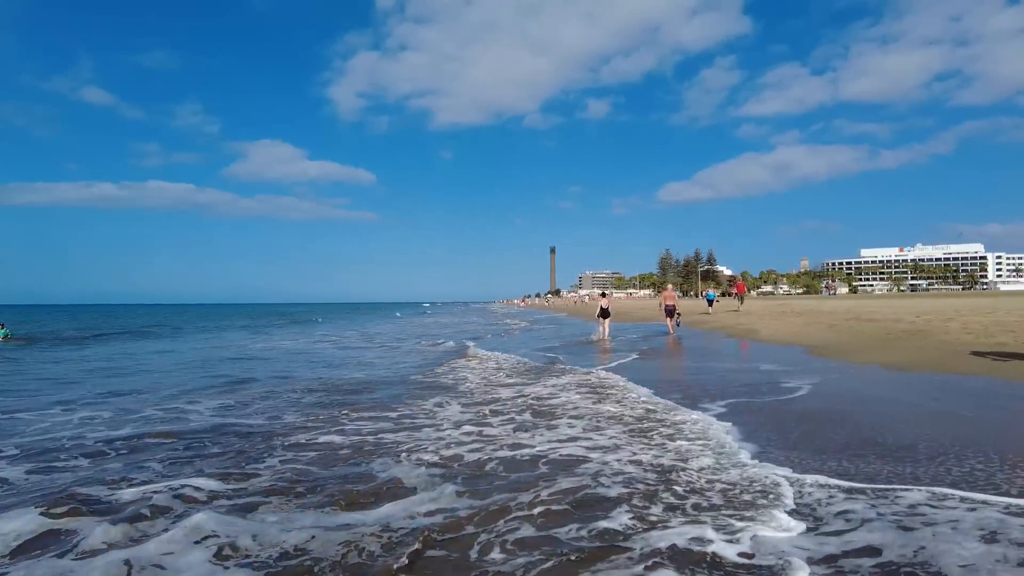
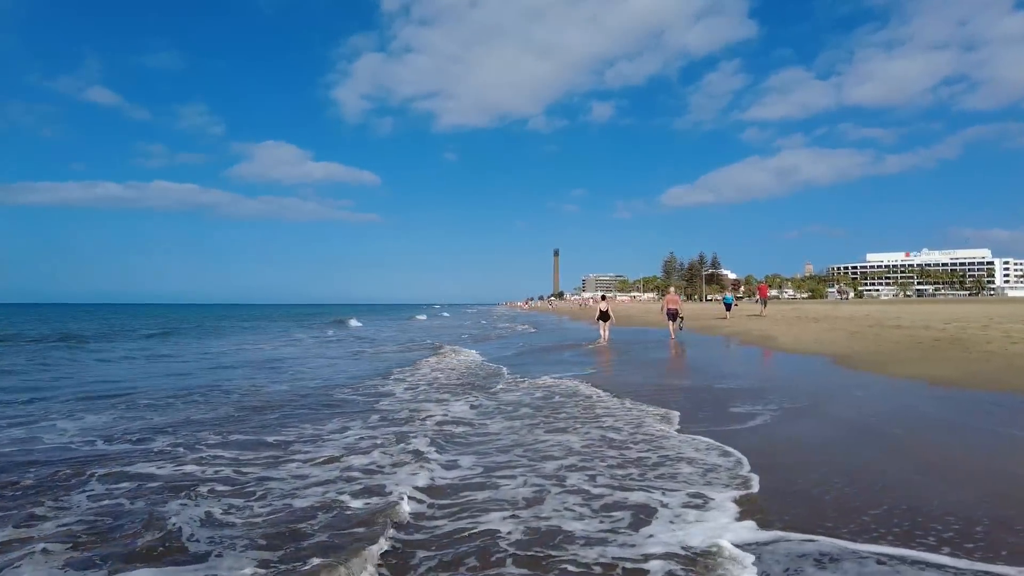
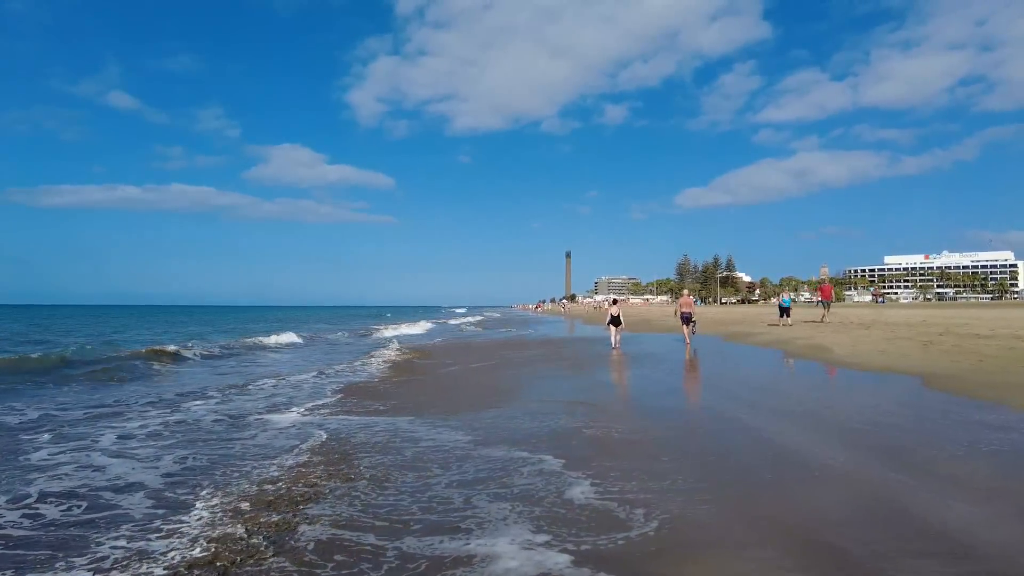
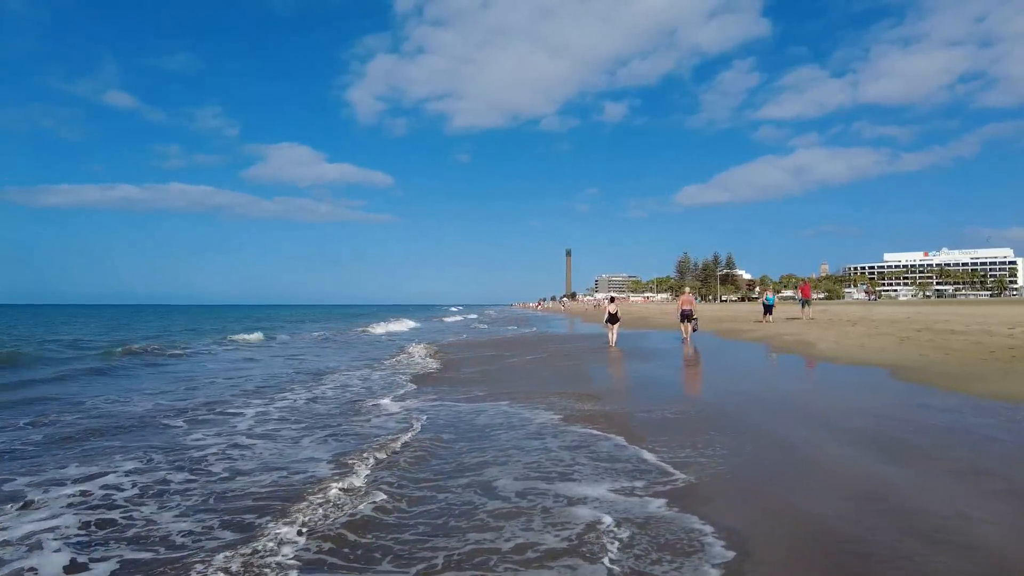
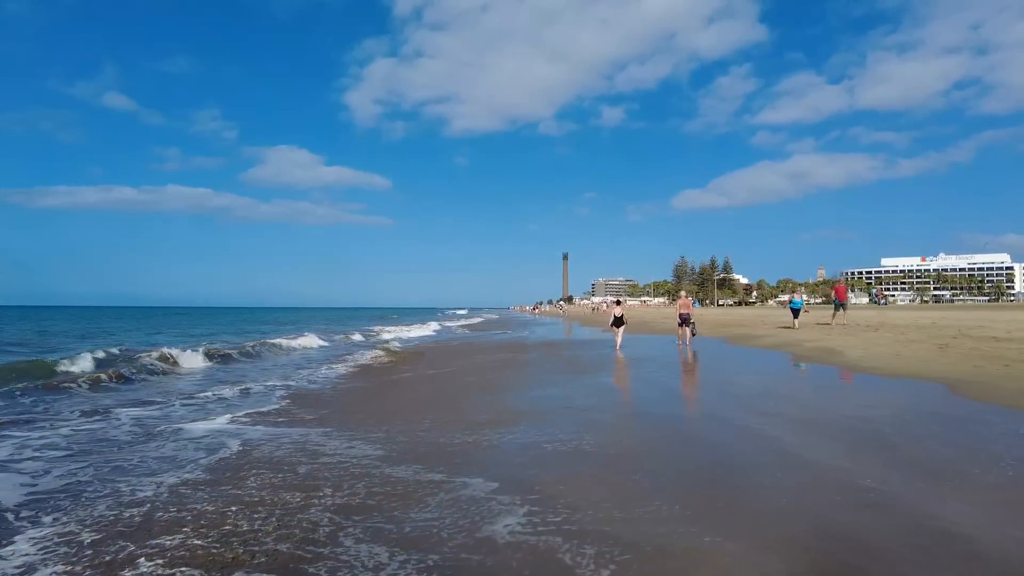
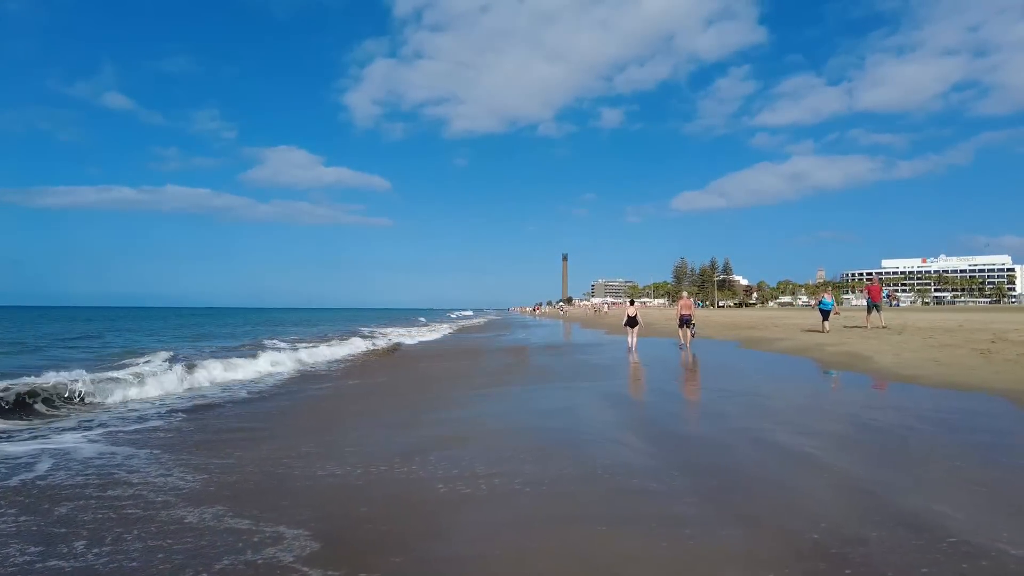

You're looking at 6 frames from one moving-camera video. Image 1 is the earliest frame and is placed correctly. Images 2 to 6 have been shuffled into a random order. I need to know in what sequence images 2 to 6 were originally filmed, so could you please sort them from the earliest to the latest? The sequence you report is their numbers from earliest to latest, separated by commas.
2, 4, 3, 5, 6
